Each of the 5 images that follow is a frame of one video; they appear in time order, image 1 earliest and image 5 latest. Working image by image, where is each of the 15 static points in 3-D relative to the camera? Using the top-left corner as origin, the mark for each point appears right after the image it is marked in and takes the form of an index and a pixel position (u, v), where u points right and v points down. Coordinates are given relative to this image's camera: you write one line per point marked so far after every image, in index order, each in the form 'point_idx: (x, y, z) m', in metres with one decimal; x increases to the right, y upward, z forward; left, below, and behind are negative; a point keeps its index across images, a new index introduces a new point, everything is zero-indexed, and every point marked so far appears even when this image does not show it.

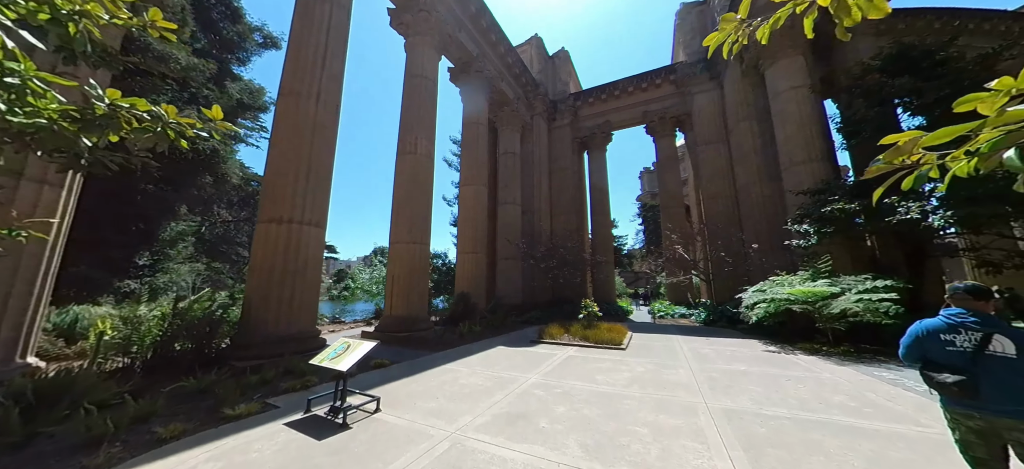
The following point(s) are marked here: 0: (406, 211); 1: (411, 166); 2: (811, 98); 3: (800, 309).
0: (-3.3, +0.7, +10.1) m
1: (-3.3, +2.3, +10.7) m
2: (+11.8, +5.5, +13.2) m
3: (+6.6, -1.7, +7.5) m
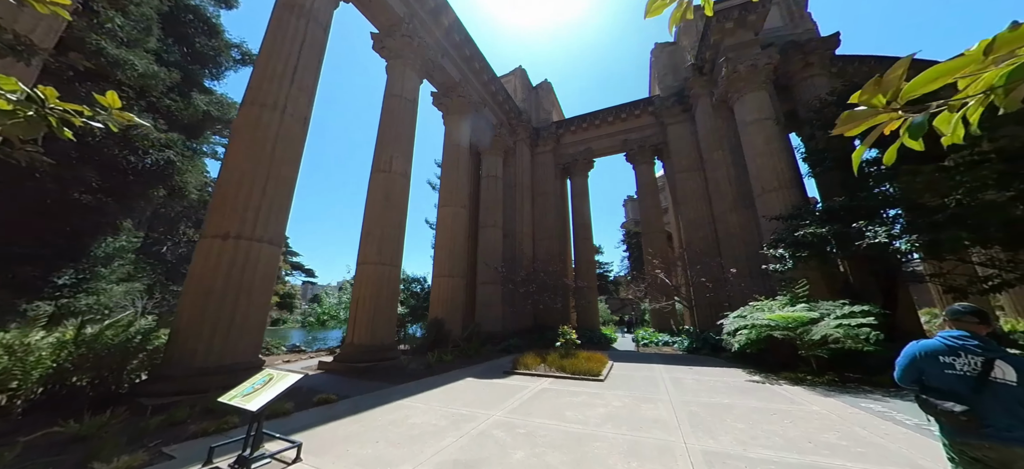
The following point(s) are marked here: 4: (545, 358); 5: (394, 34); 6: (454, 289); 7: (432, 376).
0: (-4.0, +0.1, +9.6) m
1: (-4.1, +1.6, +10.3) m
2: (+11.0, +4.4, +13.7) m
3: (+5.9, -2.3, +7.3) m
4: (+0.7, -3.2, +8.2) m
5: (-4.6, +7.9, +12.9) m
6: (-2.4, -2.2, +13.1) m
7: (-1.8, -3.1, +7.1) m
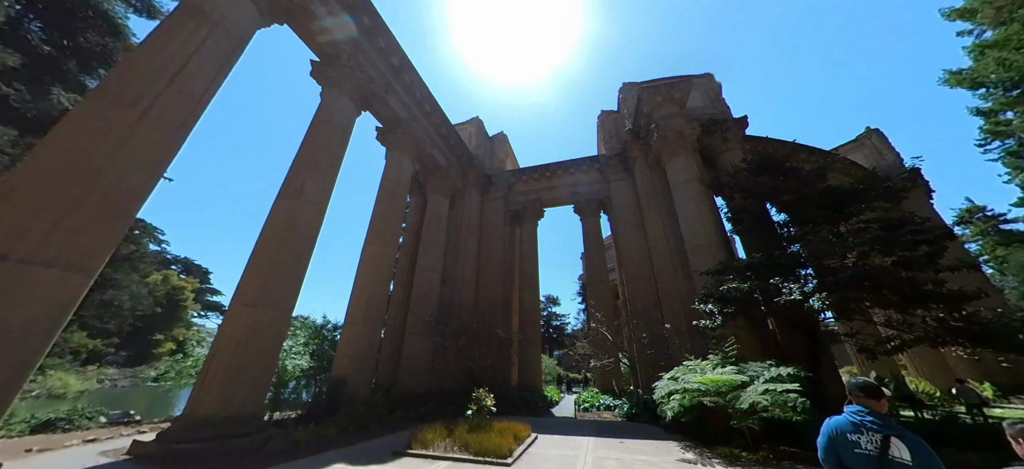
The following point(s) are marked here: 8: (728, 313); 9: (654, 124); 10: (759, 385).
0: (-6.1, -0.8, +8.0) m
1: (-6.1, +0.6, +8.9) m
2: (+8.5, +2.0, +14.5) m
3: (+4.0, -3.4, +6.5) m
4: (-1.3, -4.1, +6.7) m
5: (-6.8, +6.5, +12.3) m
6: (-5.0, -3.7, +11.3) m
7: (-3.7, -3.7, +5.3) m
8: (+6.7, -2.4, +10.3) m
9: (+7.4, +5.8, +17.0) m
10: (+4.7, -2.9, +6.3) m
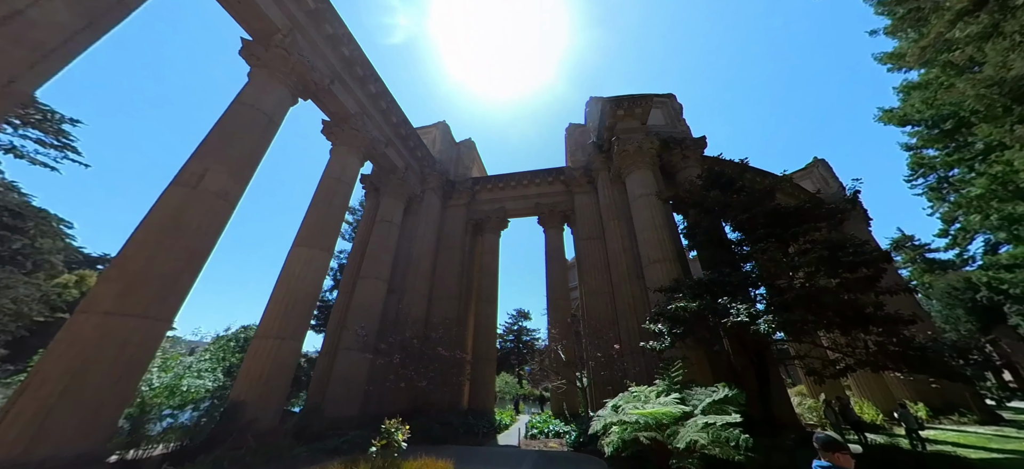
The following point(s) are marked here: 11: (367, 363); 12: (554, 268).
0: (-7.6, -0.7, +6.6) m
1: (-7.7, +0.7, +7.5) m
2: (+6.5, +1.3, +14.2) m
3: (+2.4, -3.6, +5.8) m
4: (-2.9, -4.1, +5.5) m
5: (-8.4, +6.5, +11.1) m
6: (-6.9, -3.7, +9.8) m
7: (-5.1, -3.6, +3.9) m
8: (+4.8, -2.8, +9.8) m
9: (+5.4, +5.0, +16.8) m
10: (+3.2, -3.2, +5.6) m
11: (-5.9, -5.2, +13.3) m
12: (+2.5, -2.0, +19.6) m
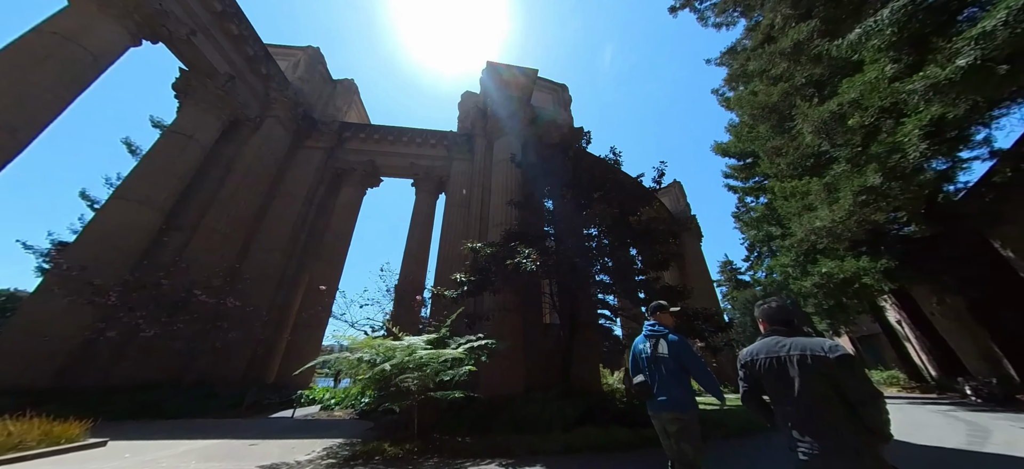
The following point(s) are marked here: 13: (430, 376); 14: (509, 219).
0: (-11.4, +2.2, +2.7) m
1: (-11.6, +3.6, +3.6) m
2: (+0.1, +2.5, +14.0) m
3: (-2.1, -2.1, +4.8) m
4: (-7.2, -1.9, +3.1) m
5: (-12.4, +9.6, +6.8) m
6: (-12.1, -0.8, +6.1) m
7: (-8.7, -1.1, +0.9) m
8: (-0.8, -1.5, +9.3) m
9: (-1.1, +6.5, +16.2) m
10: (-1.3, -1.8, +4.8) m
11: (-12.3, -2.3, +9.8) m
12: (-5.5, 0.0, +18.1) m
13: (-1.0, -1.9, +4.4) m
14: (-0.1, +0.5, +12.5) m
